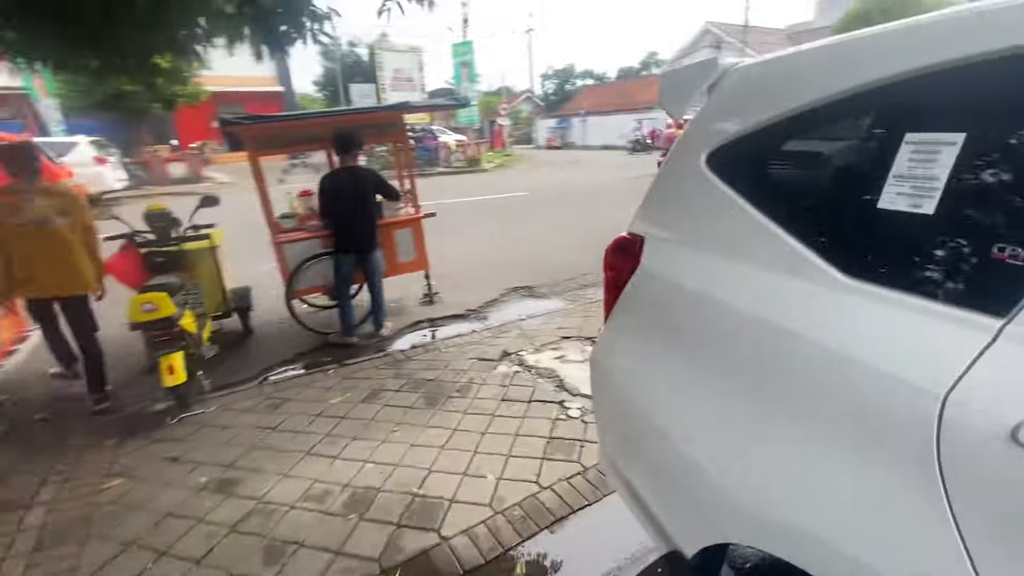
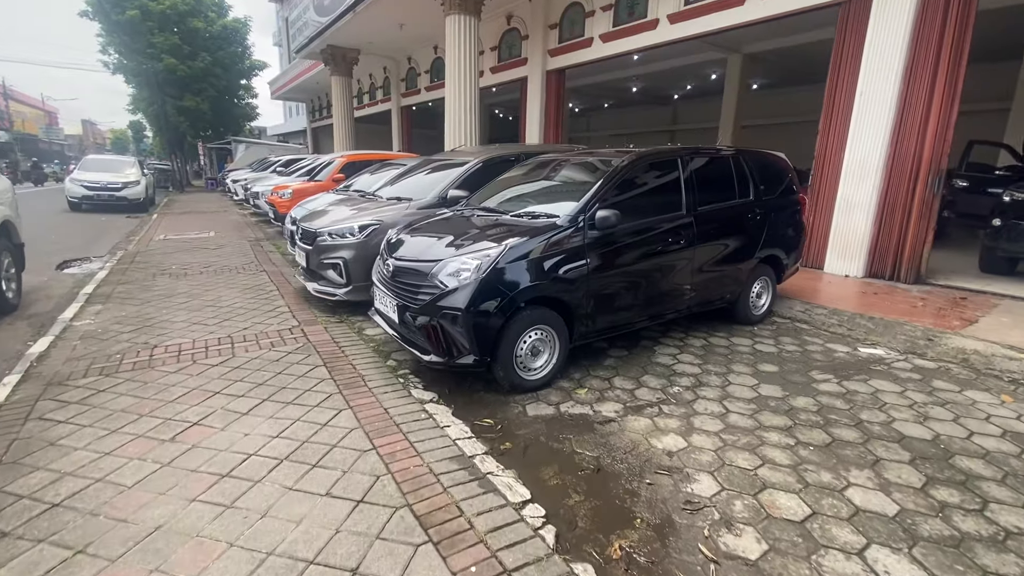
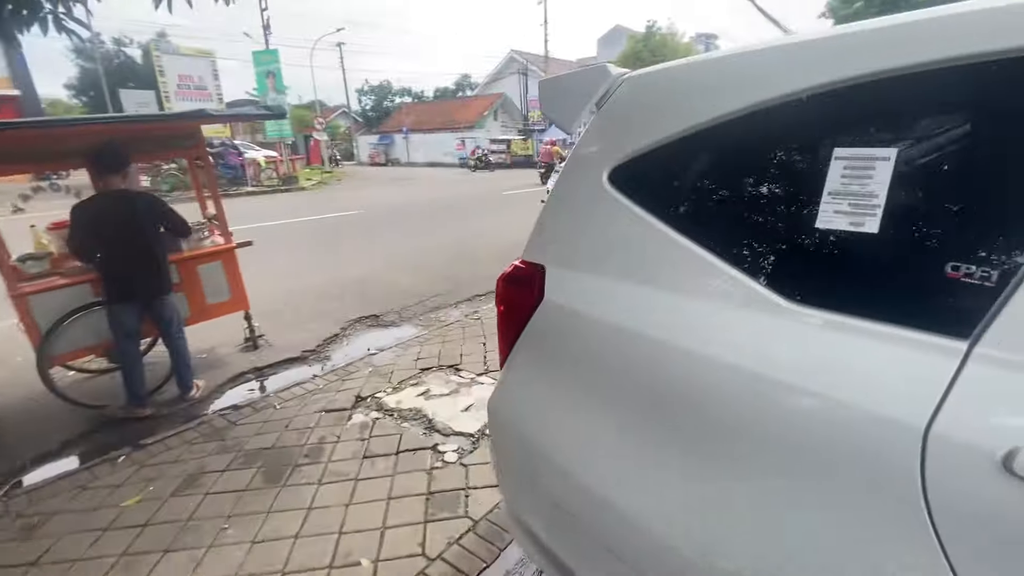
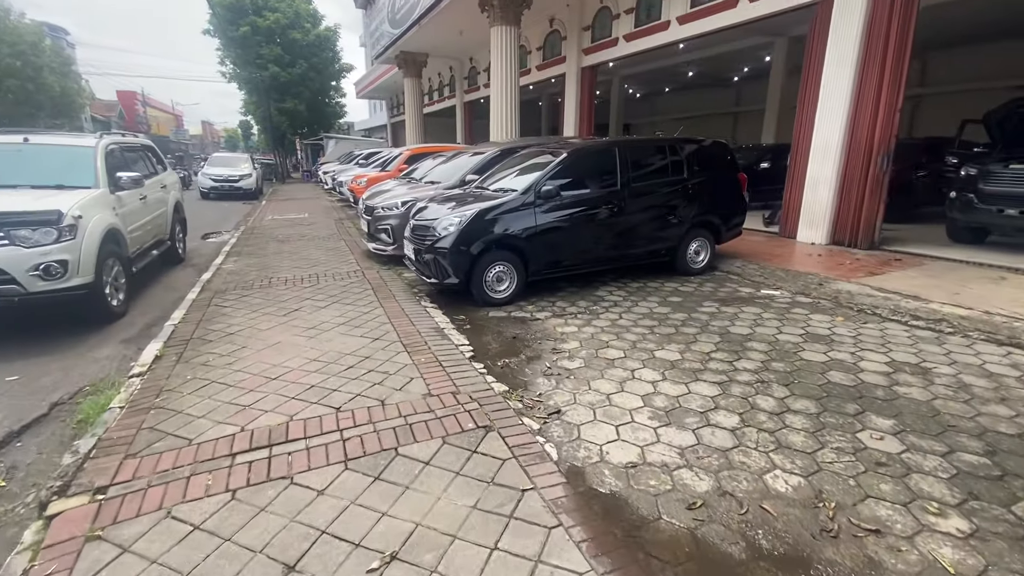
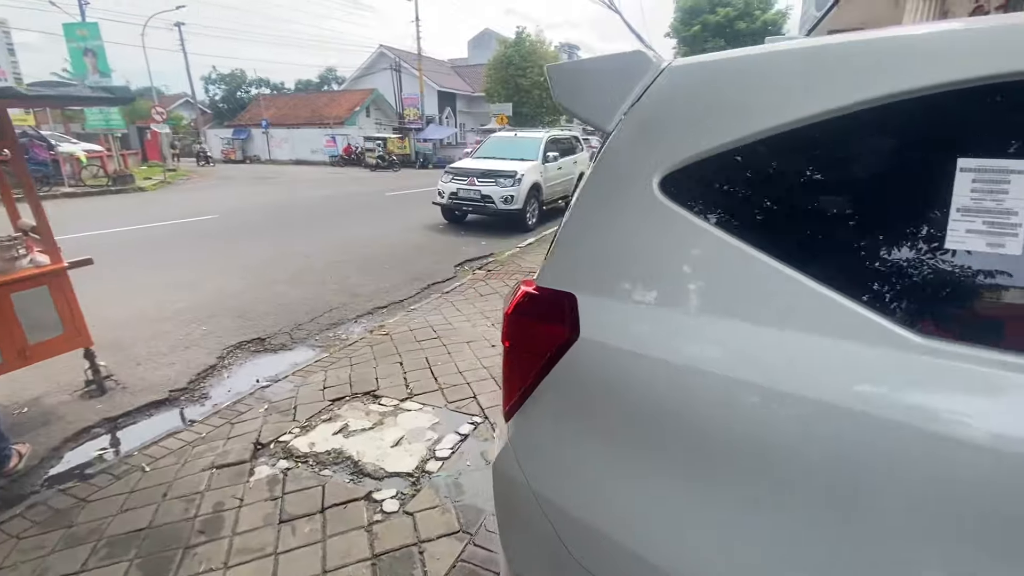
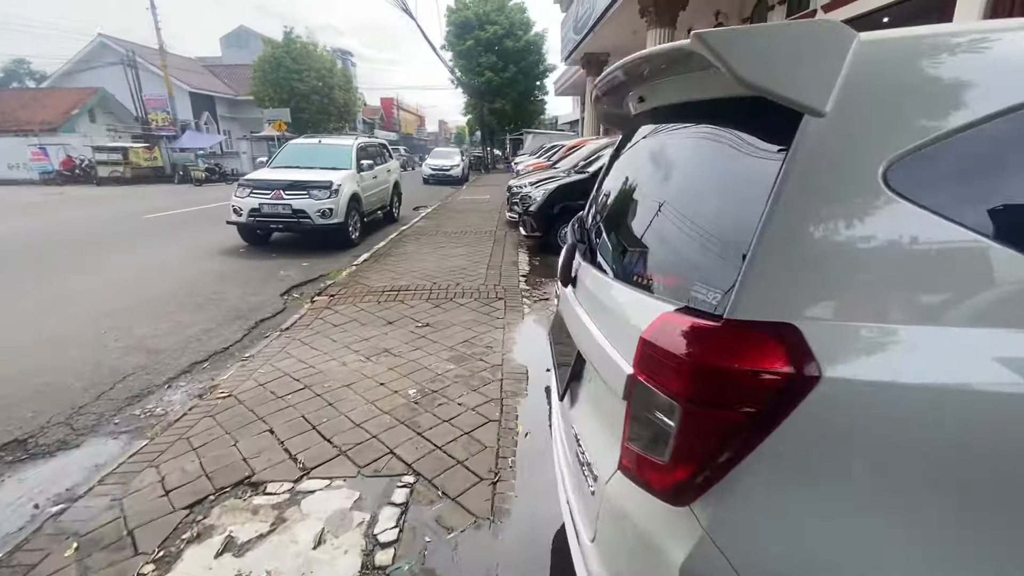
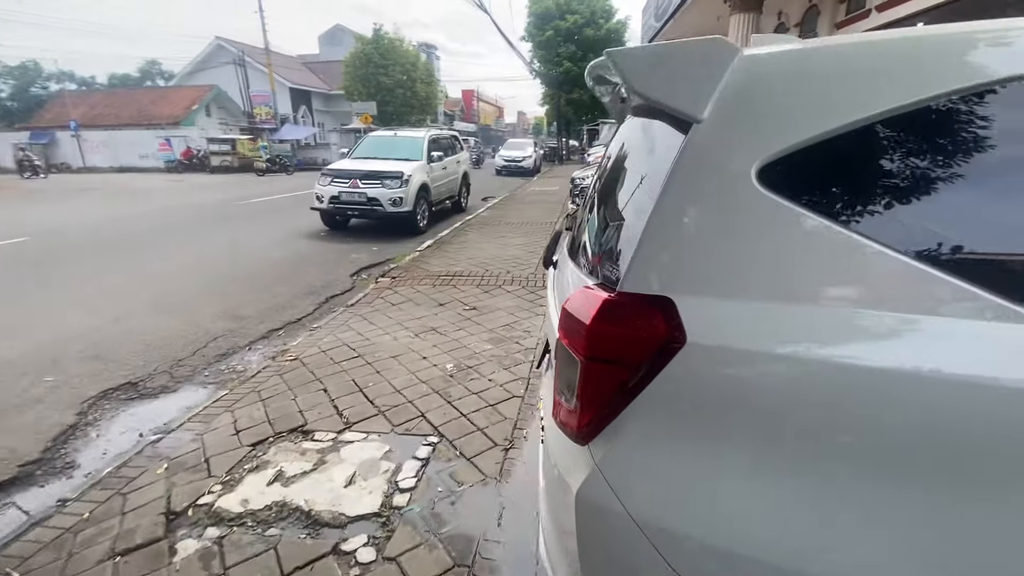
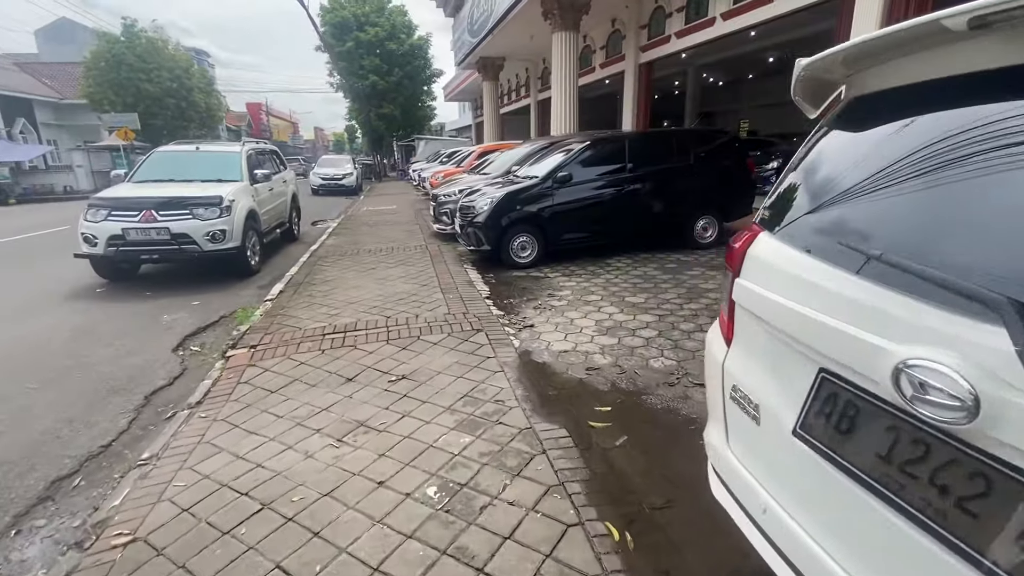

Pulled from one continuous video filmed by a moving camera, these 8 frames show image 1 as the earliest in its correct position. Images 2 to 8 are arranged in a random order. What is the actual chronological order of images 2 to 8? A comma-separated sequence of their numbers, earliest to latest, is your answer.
3, 5, 7, 6, 8, 4, 2
